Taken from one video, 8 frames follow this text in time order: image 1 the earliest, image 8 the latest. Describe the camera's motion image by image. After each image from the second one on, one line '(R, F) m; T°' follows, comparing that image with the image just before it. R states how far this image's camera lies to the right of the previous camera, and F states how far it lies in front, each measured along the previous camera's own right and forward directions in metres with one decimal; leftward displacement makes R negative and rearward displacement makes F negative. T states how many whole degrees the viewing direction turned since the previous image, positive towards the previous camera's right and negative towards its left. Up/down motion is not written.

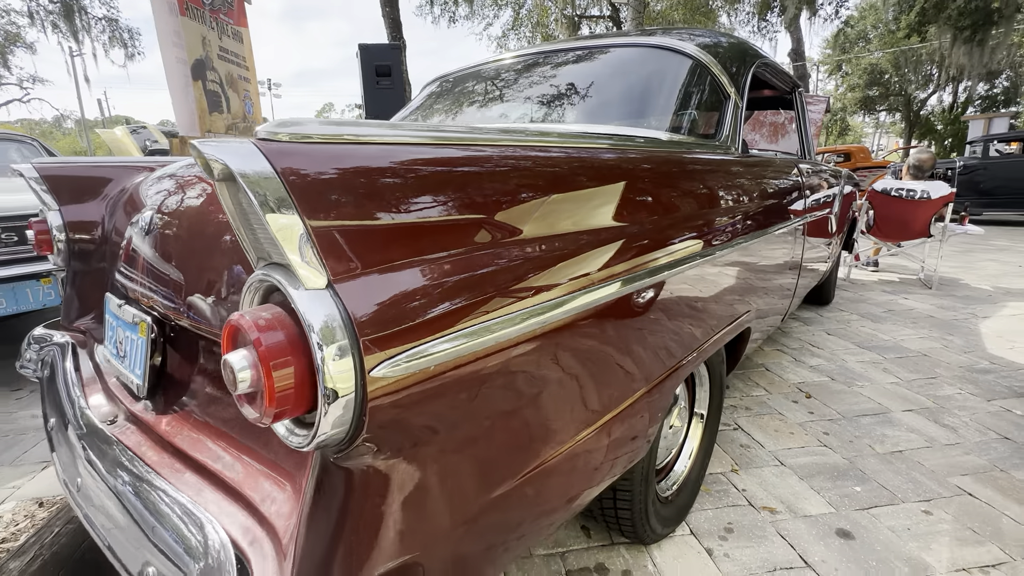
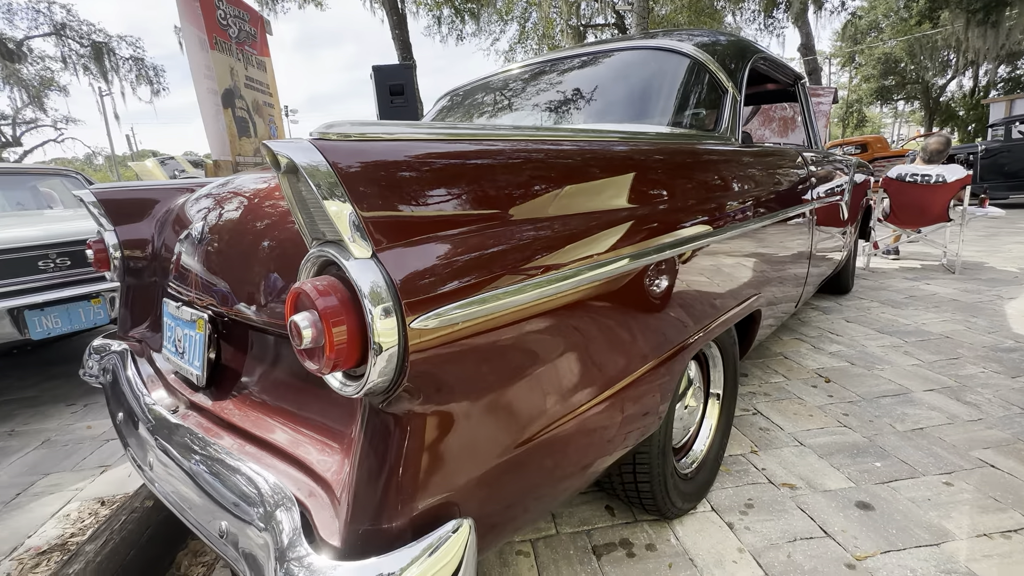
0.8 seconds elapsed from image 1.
(0.0, -0.1) m; -2°
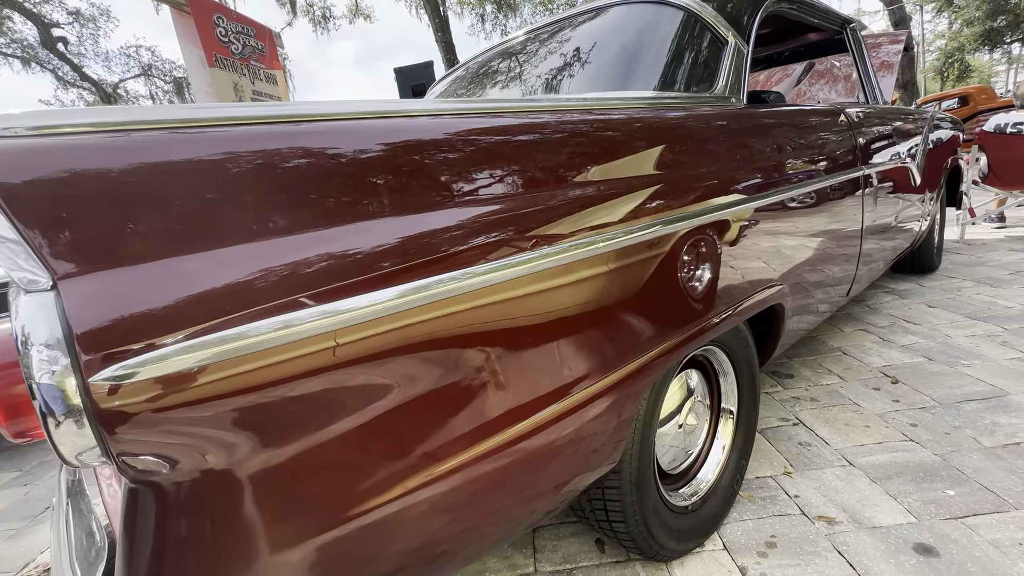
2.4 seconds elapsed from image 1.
(+0.4, +0.3) m; -8°
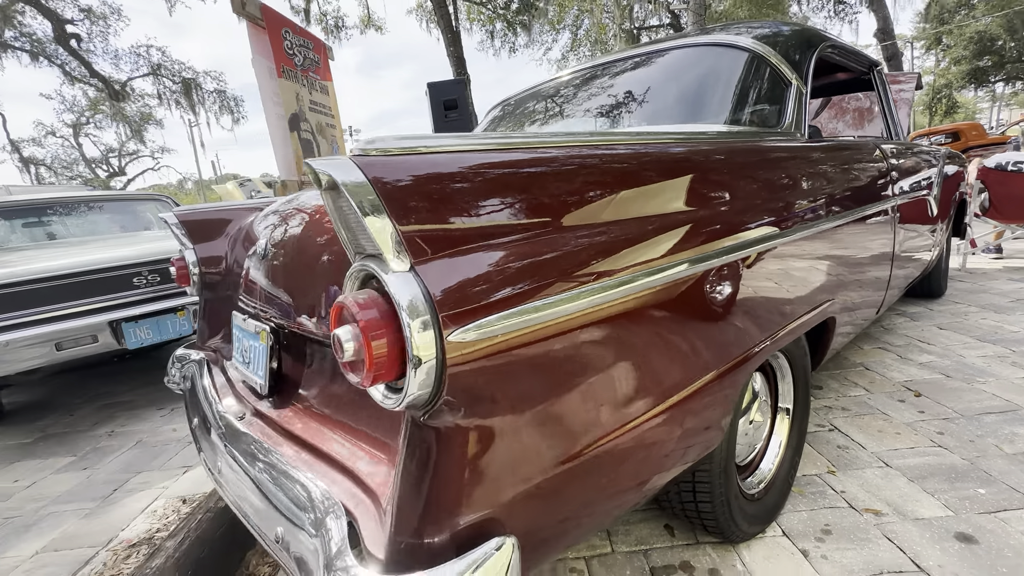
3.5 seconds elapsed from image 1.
(-0.4, -0.2) m; +1°
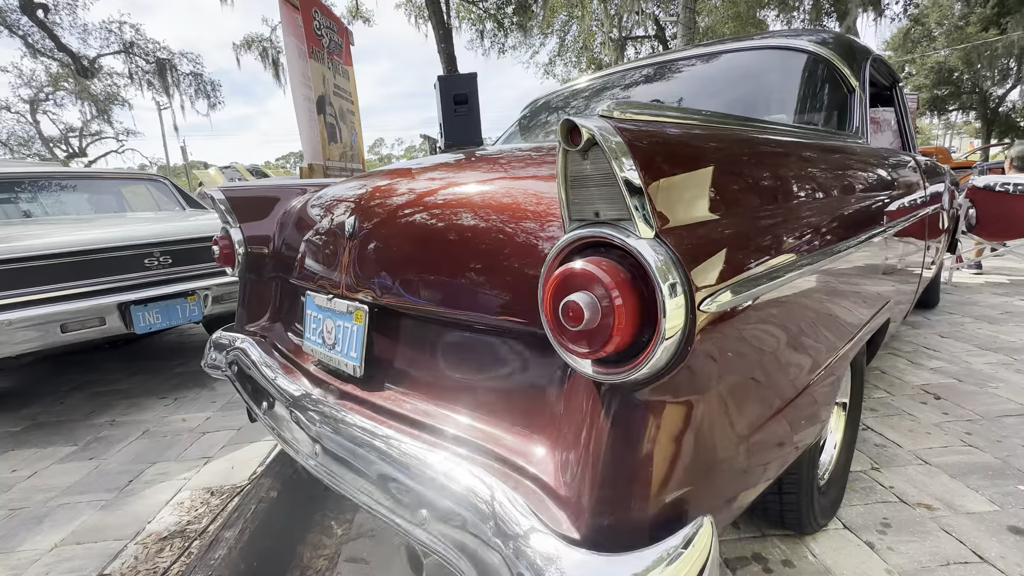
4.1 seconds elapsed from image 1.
(-0.4, 0.0) m; +3°
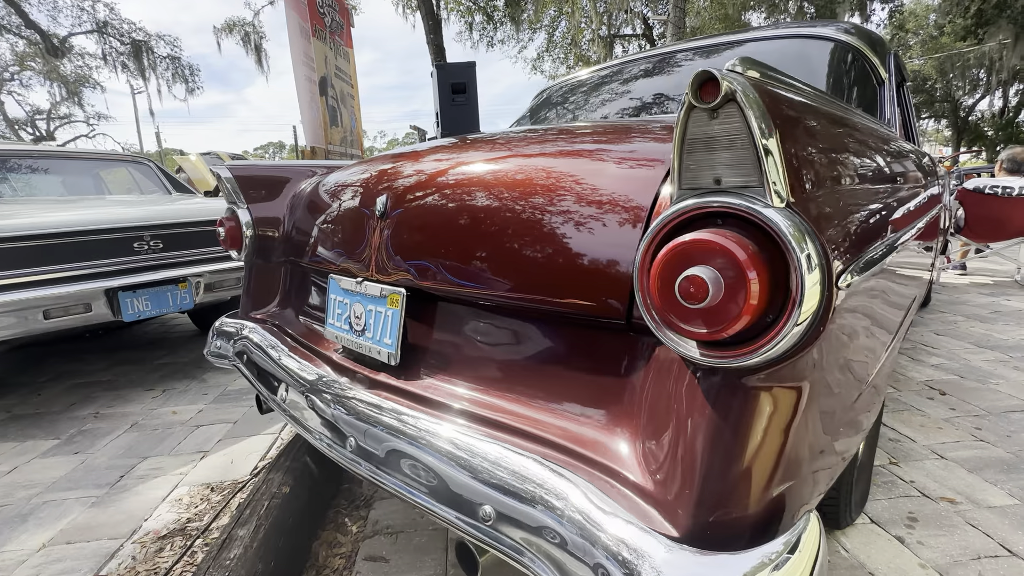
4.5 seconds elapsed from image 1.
(-0.2, +0.1) m; +2°
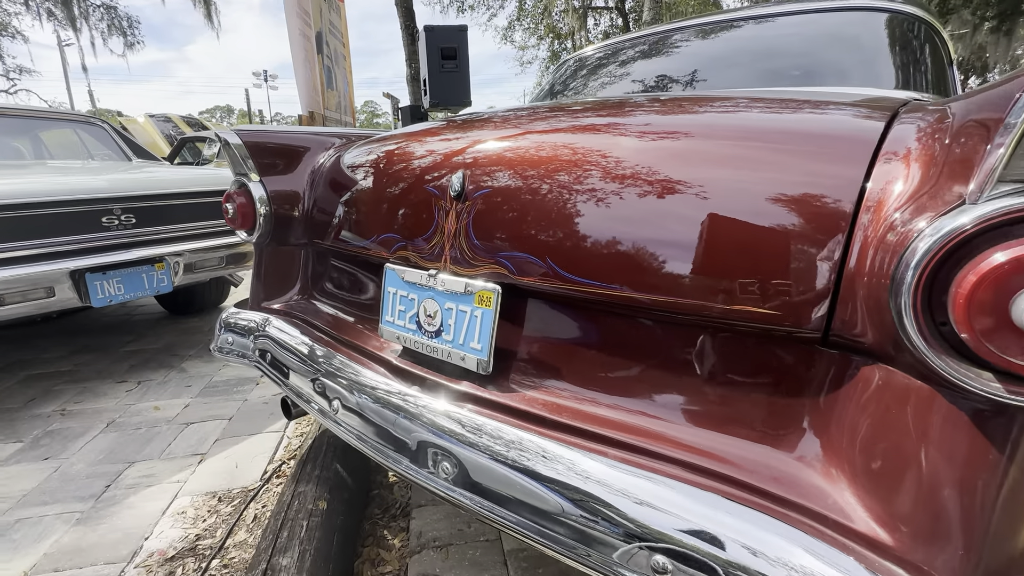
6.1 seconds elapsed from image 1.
(-0.4, +0.2) m; +5°
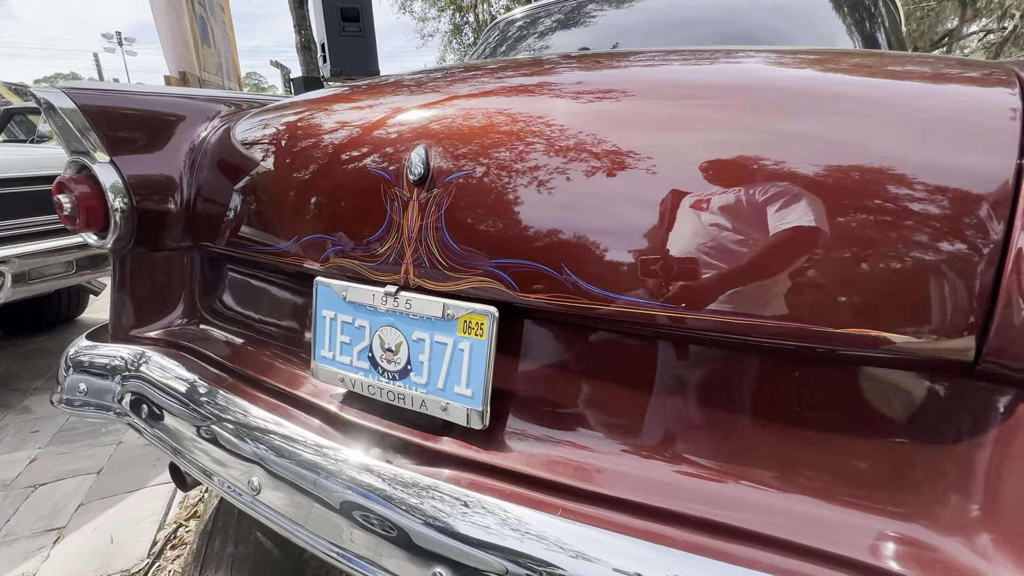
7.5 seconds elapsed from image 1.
(-0.1, +0.3) m; +11°
